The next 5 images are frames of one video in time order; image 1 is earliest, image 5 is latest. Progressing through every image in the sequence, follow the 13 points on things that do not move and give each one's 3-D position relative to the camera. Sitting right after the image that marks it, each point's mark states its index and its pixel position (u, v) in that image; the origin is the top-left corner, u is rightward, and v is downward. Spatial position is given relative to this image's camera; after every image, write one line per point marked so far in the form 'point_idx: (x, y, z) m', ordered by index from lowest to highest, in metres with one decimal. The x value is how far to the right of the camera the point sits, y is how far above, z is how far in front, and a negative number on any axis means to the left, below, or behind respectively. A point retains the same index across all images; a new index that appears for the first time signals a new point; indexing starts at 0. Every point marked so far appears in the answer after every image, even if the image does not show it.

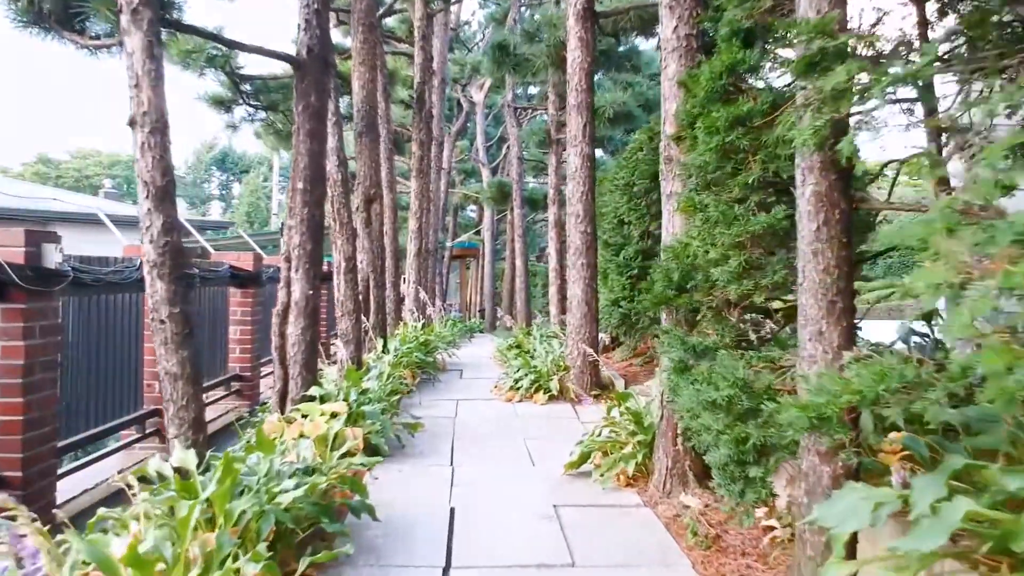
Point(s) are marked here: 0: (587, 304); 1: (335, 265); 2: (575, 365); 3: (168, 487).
0: (+0.5, -0.1, +7.1) m
1: (-1.2, +0.1, +6.8) m
2: (+0.4, -0.5, +7.1) m
3: (-1.1, -0.6, +3.1) m
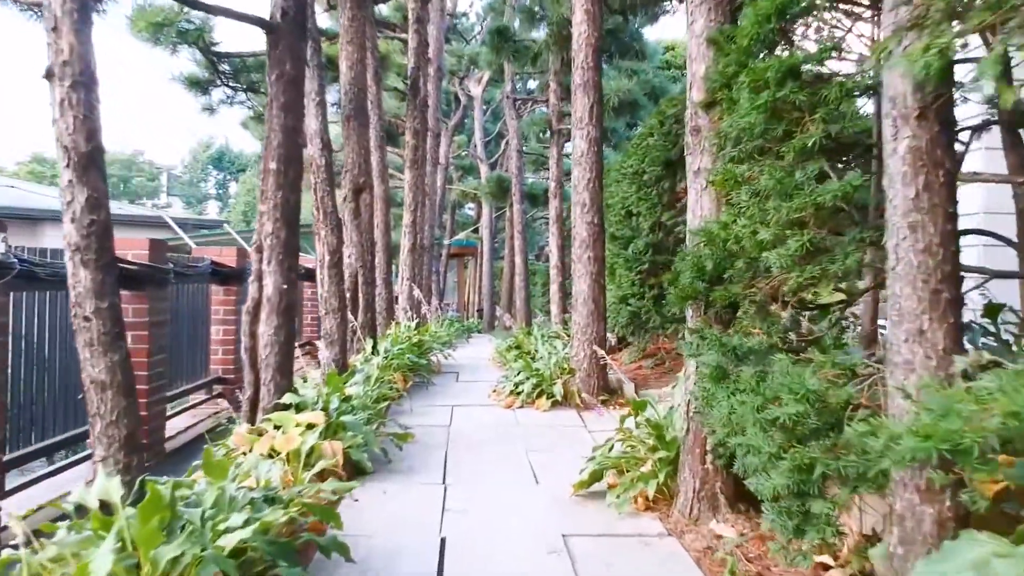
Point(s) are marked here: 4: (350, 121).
0: (+0.5, -0.1, +6.5) m
1: (-1.2, +0.2, +6.2) m
2: (+0.4, -0.5, +6.5) m
3: (-1.0, -0.6, +2.5) m
4: (-1.2, +1.2, +7.4) m
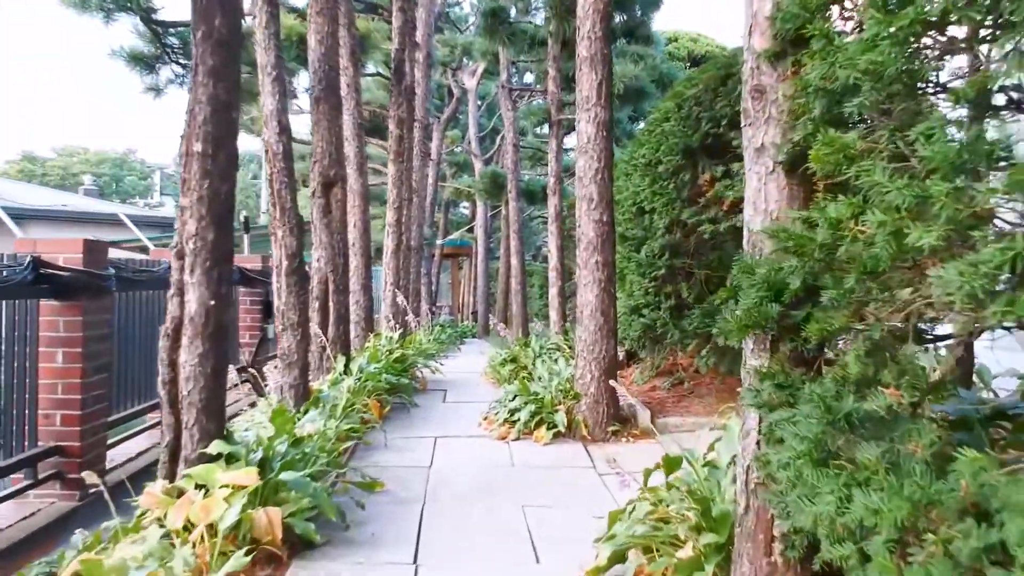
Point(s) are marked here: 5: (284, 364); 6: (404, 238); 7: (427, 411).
0: (+0.5, -0.1, +5.5) m
1: (-1.2, +0.1, +5.2) m
2: (+0.4, -0.6, +5.5) m
3: (-1.1, -0.6, +1.5) m
4: (-1.2, +1.2, +6.4) m
5: (-1.1, -0.4, +5.0) m
6: (-1.1, +0.5, +10.4) m
7: (-0.5, -0.8, +6.5) m
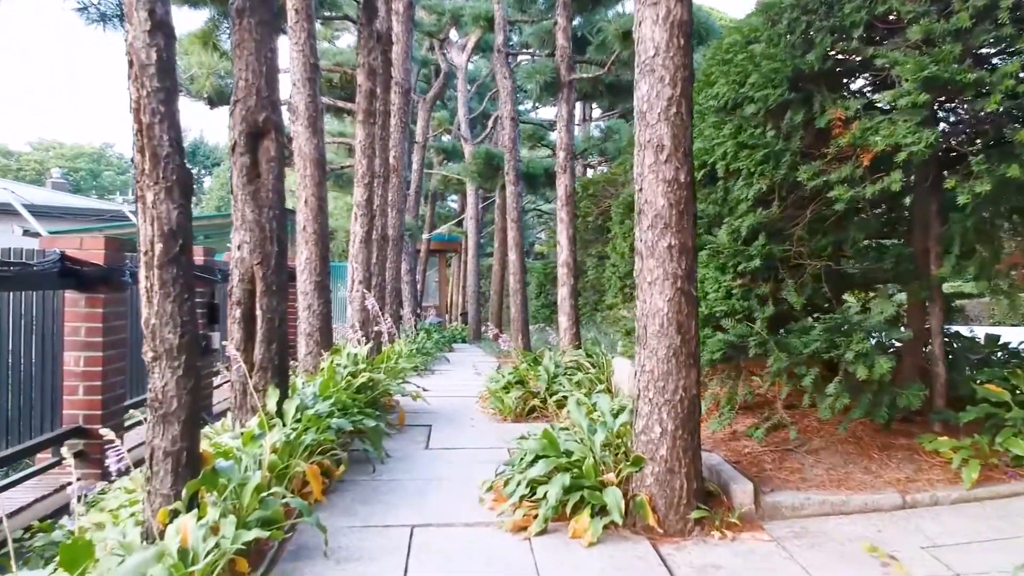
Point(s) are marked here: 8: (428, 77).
0: (+0.6, -0.1, +3.5) m
1: (-1.1, +0.1, +3.1) m
2: (+0.5, -0.6, +3.4) m
3: (-0.9, -0.6, -0.6) m
4: (-1.2, +1.2, +4.3) m
5: (-1.0, -0.4, +2.9) m
6: (-1.1, +0.5, +8.3) m
7: (-0.5, -0.8, +4.4) m
8: (-1.6, +4.0, +19.0) m
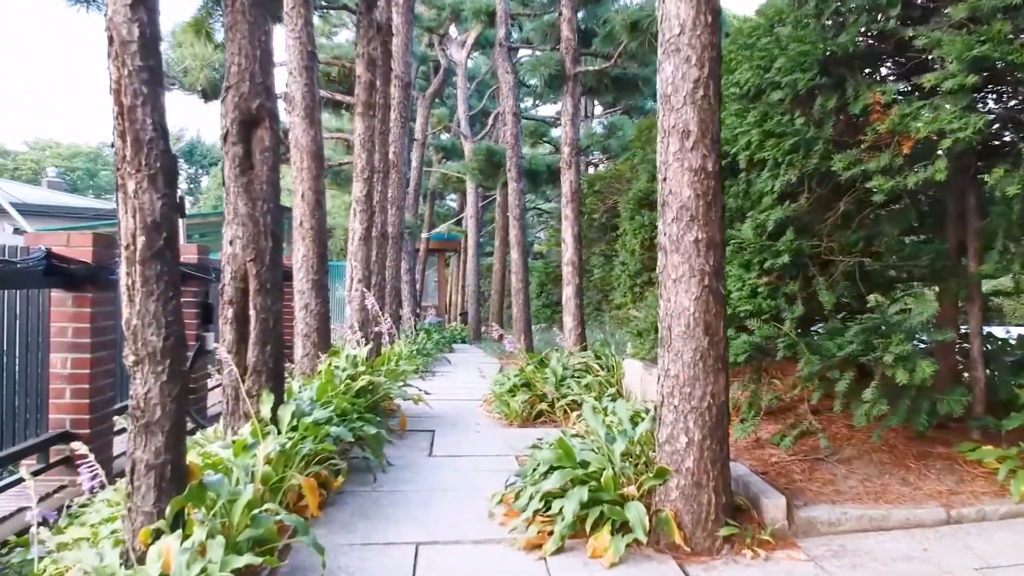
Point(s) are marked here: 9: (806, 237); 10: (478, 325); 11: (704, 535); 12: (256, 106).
0: (+0.6, -0.1, +3.2) m
1: (-1.1, +0.1, +2.8) m
2: (+0.5, -0.6, +3.1) m
3: (-0.9, -0.6, -0.9) m
4: (-1.1, +1.2, +4.1) m
5: (-1.0, -0.4, +2.7) m
6: (-1.1, +0.5, +8.1) m
7: (-0.4, -0.8, +4.1) m
8: (-1.6, +4.0, +18.7) m
9: (+1.2, +0.2, +3.9) m
10: (-0.6, -0.6, +16.2) m
11: (+0.6, -0.8, +3.1) m
12: (-1.0, +0.7, +4.0) m
